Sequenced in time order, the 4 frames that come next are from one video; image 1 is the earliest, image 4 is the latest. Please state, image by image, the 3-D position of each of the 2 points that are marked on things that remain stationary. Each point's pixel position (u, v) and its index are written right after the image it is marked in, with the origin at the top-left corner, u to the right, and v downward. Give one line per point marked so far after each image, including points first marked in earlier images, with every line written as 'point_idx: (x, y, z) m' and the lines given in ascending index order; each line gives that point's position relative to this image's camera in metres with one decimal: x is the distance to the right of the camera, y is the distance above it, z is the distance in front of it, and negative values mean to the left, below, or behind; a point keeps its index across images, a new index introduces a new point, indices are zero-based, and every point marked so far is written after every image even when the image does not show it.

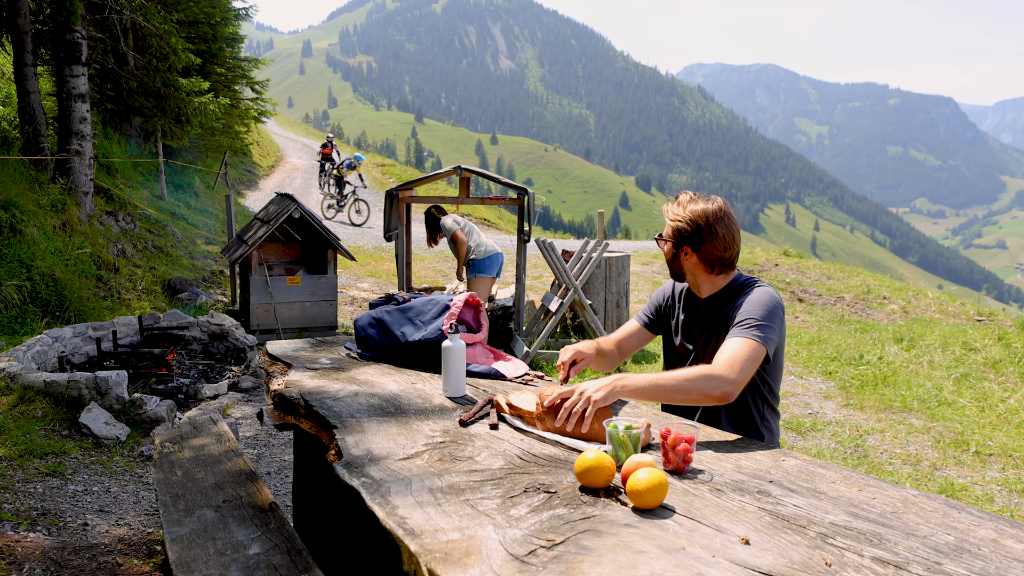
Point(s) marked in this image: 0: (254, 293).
0: (-4.1, -0.1, +12.5) m
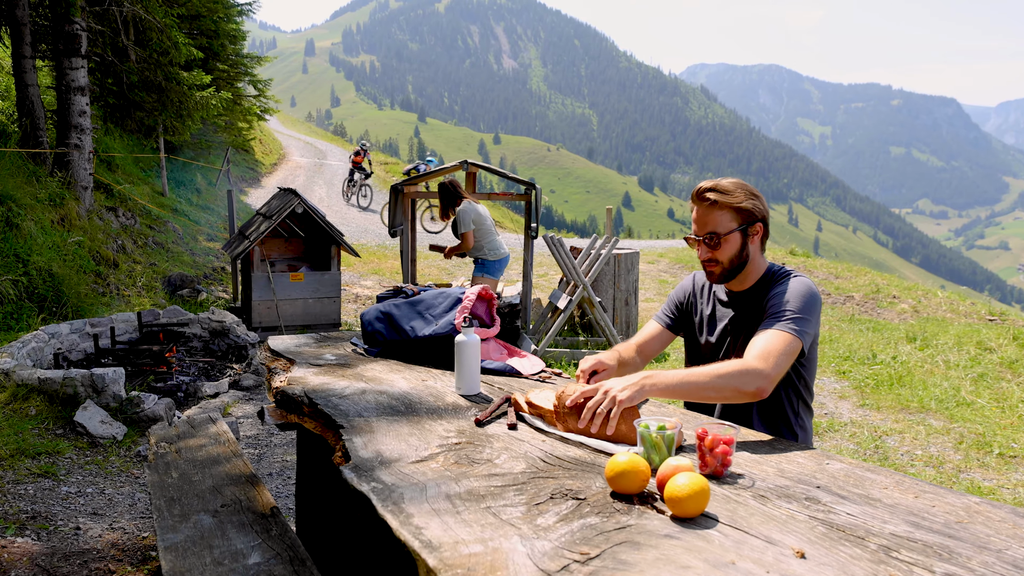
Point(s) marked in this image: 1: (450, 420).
0: (-4.0, 0.0, +12.3) m
1: (-0.3, -0.7, +4.0) m
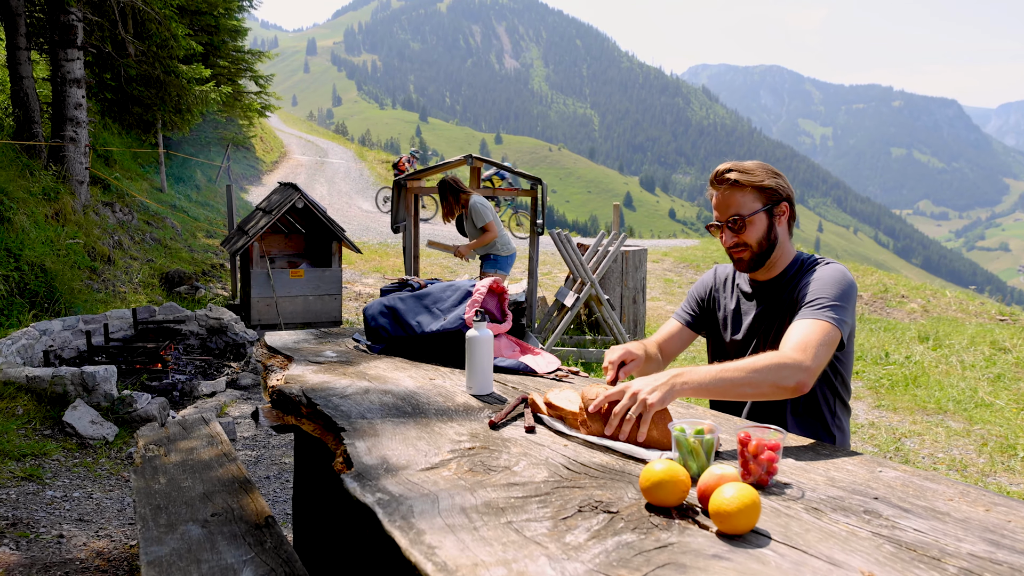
0: (-3.9, 0.0, +11.9) m
1: (-0.2, -0.6, +3.7) m
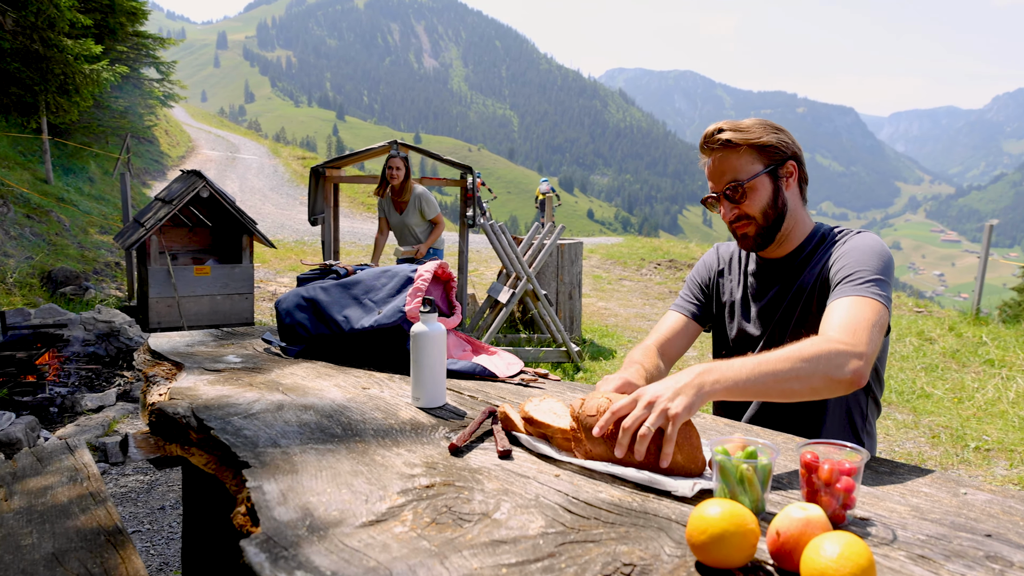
0: (-4.9, 0.0, +10.6) m
1: (-0.4, -0.6, +2.7) m
